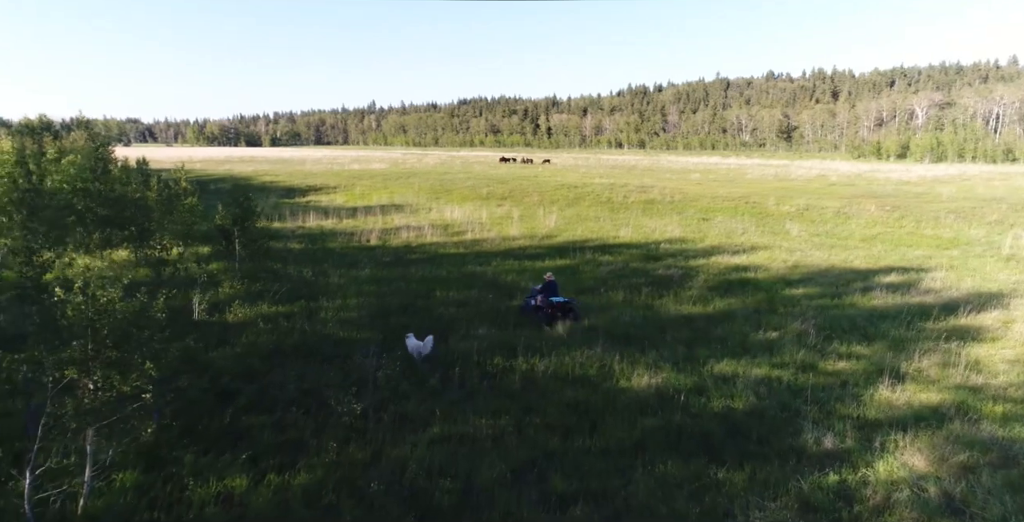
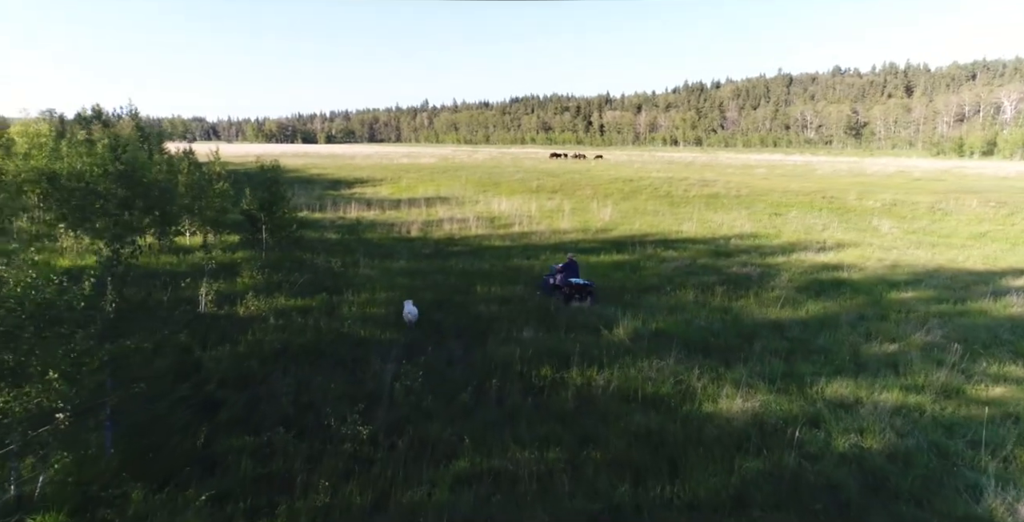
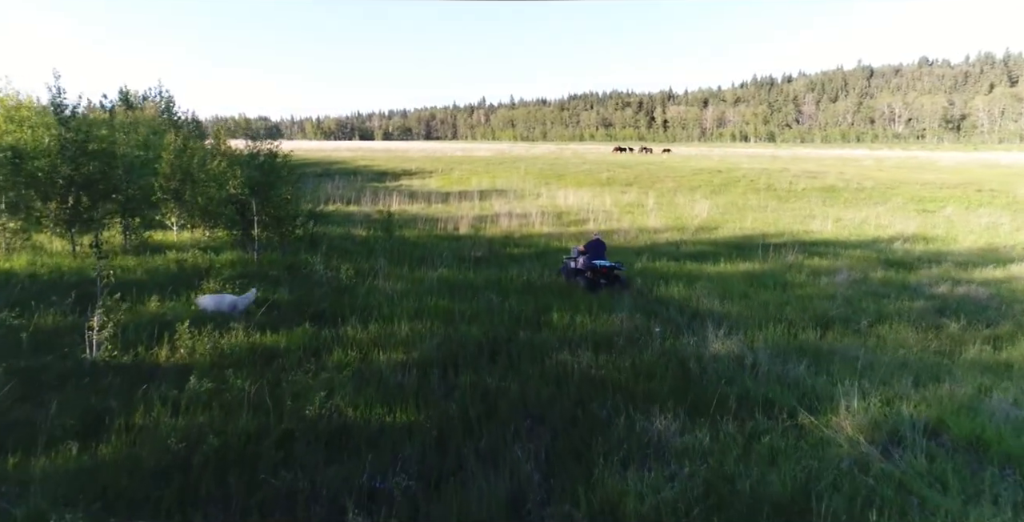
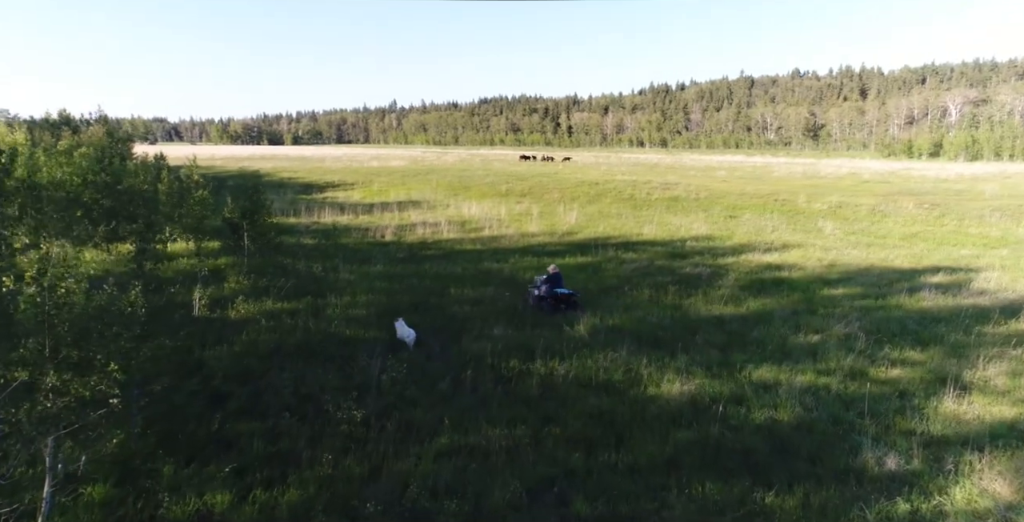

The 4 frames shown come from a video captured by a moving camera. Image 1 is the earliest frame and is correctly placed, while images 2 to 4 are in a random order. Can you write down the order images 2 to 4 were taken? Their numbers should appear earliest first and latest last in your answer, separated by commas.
4, 2, 3
